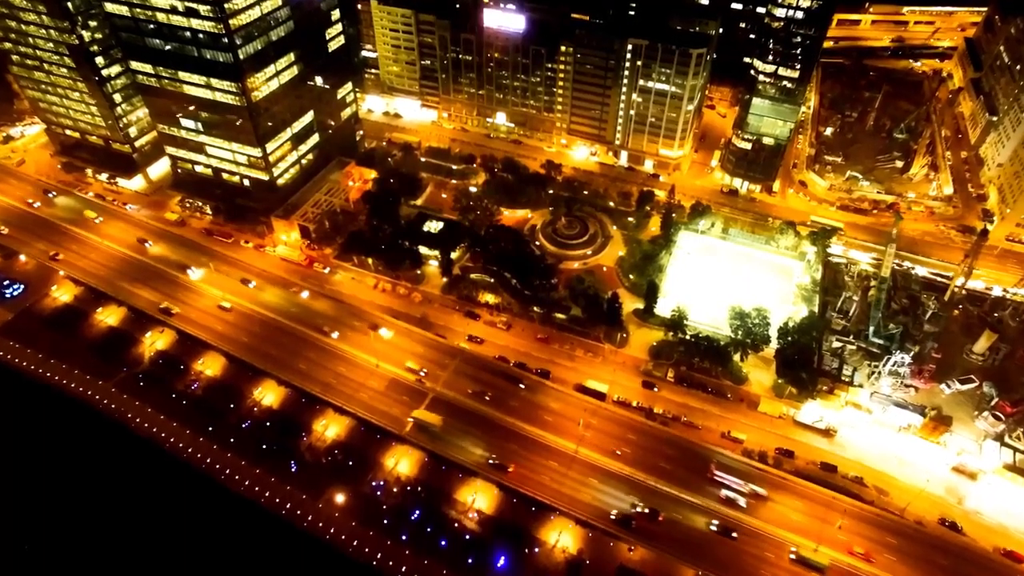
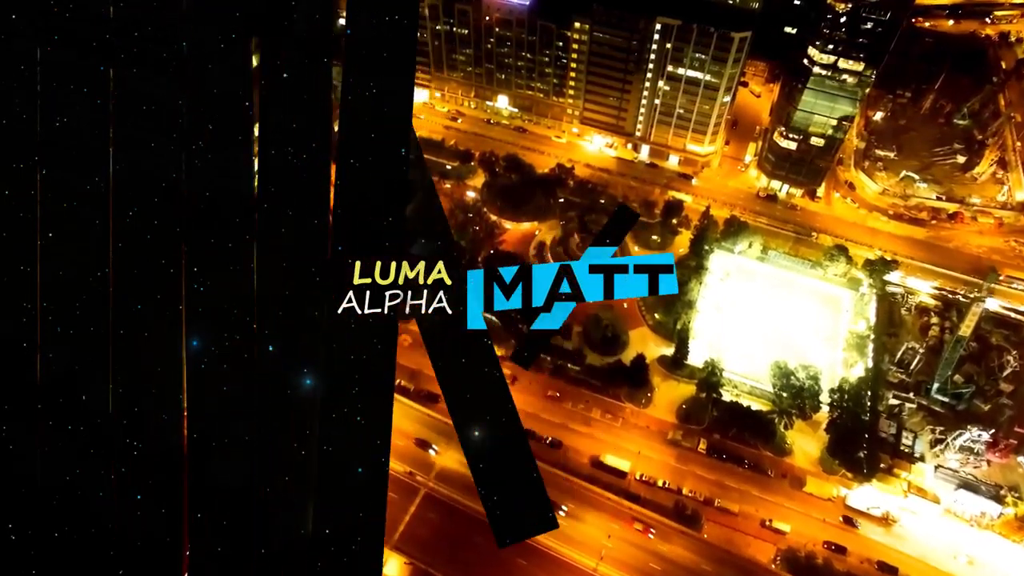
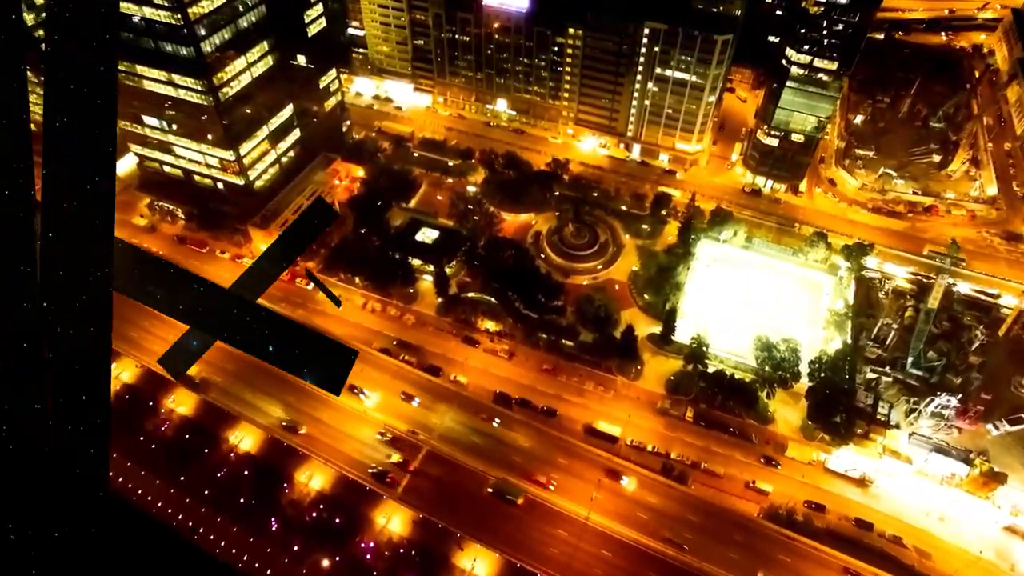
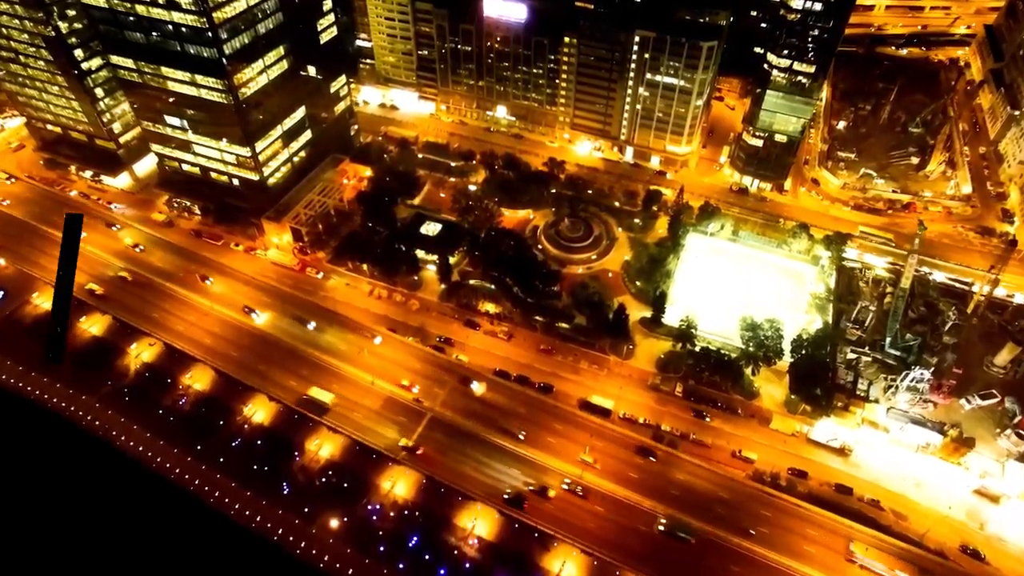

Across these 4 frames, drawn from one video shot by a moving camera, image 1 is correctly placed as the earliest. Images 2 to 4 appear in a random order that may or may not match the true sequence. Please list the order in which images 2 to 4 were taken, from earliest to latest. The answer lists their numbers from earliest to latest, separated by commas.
4, 3, 2
